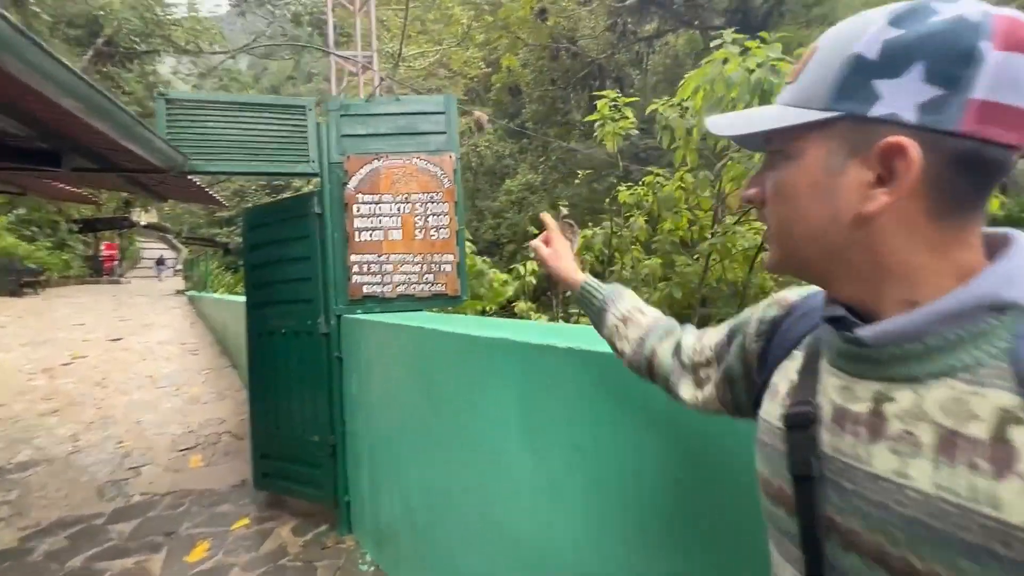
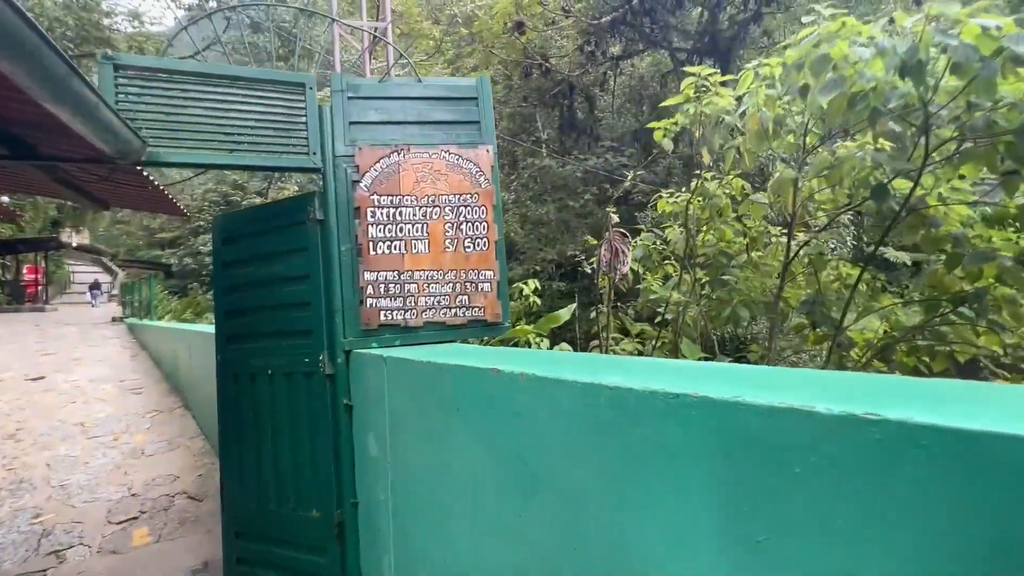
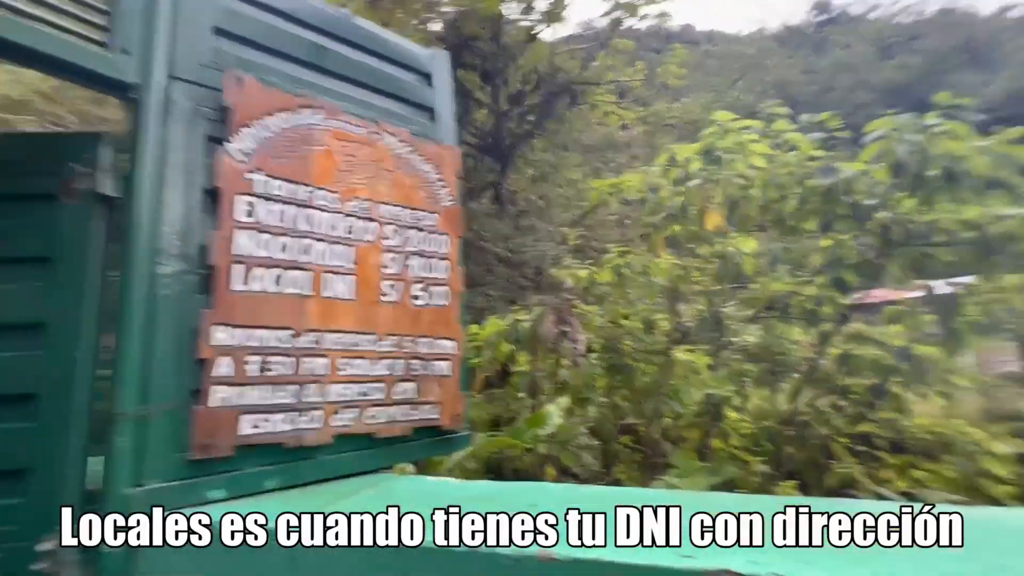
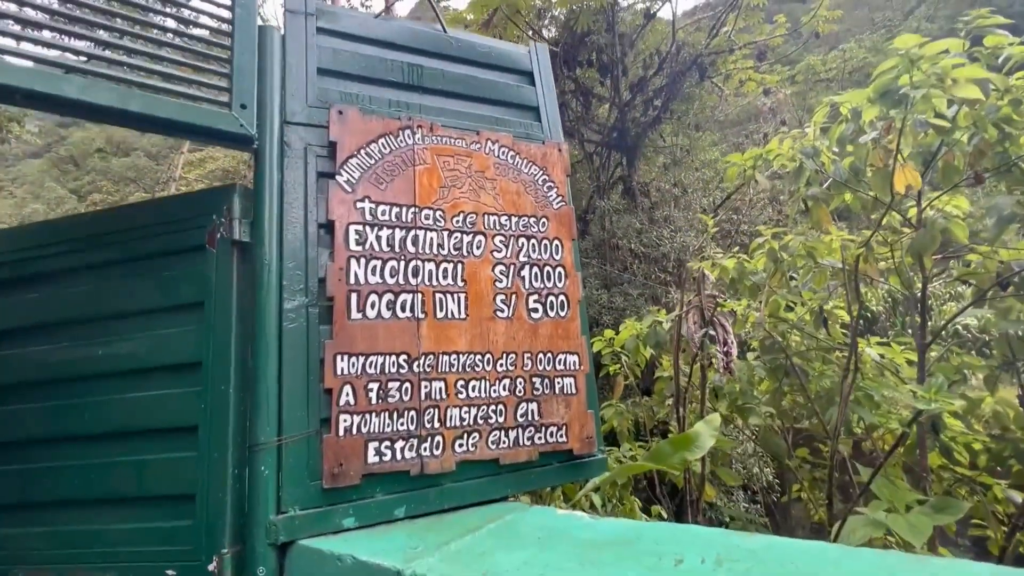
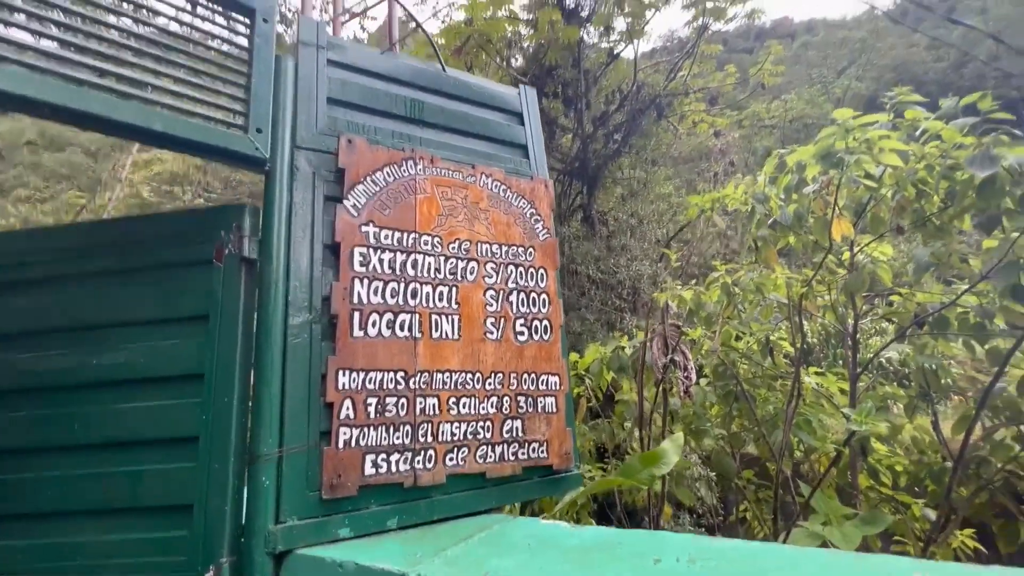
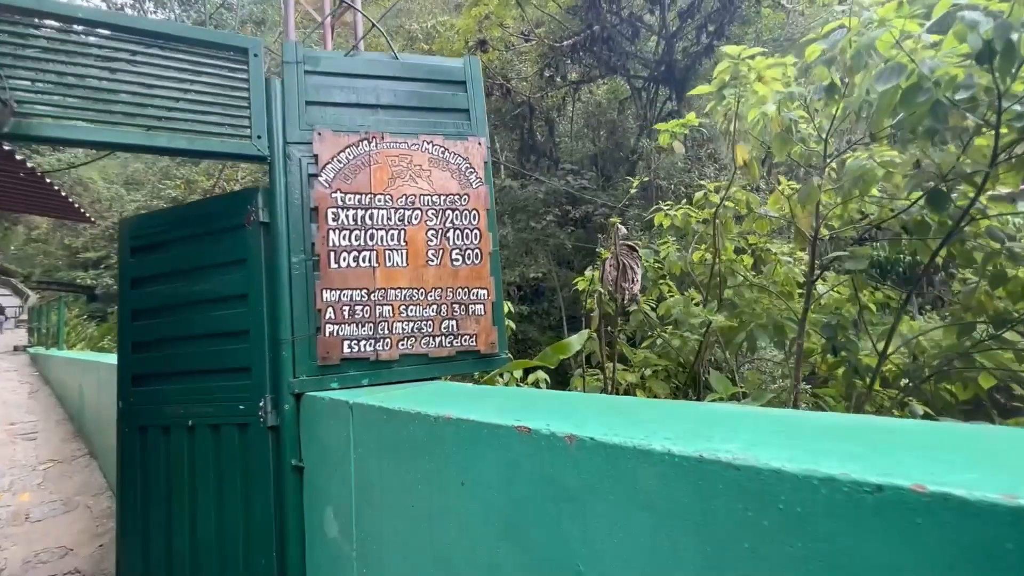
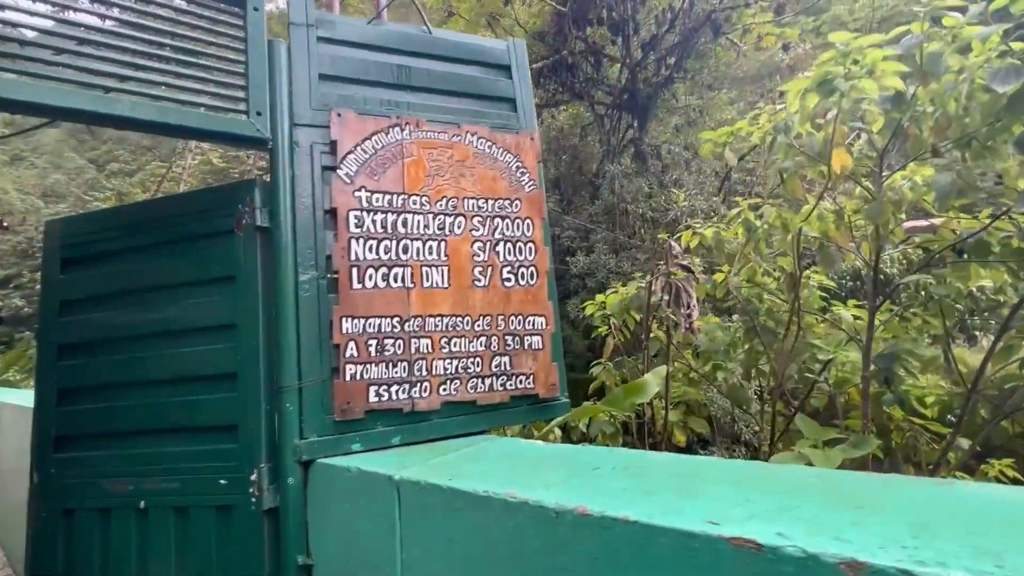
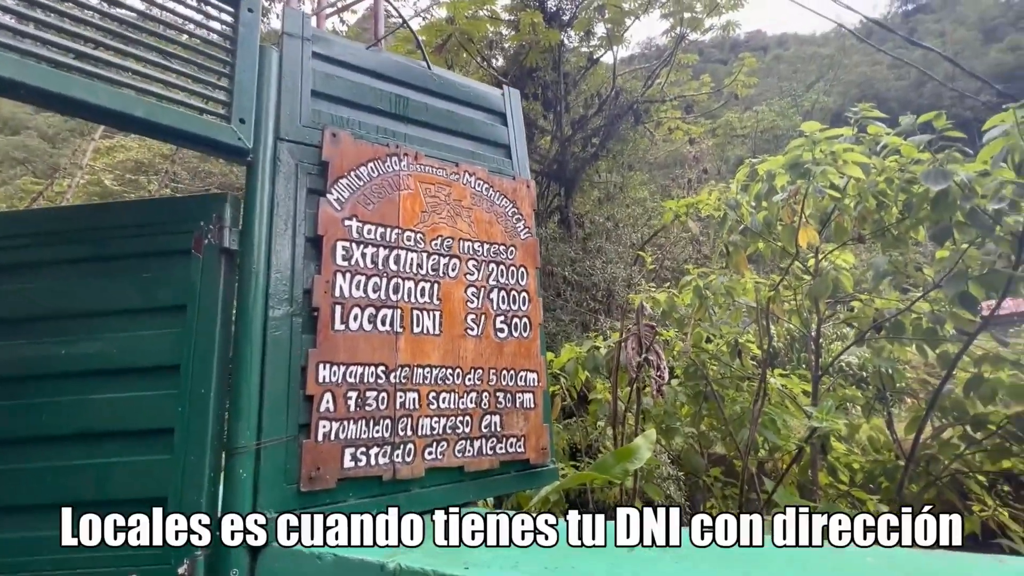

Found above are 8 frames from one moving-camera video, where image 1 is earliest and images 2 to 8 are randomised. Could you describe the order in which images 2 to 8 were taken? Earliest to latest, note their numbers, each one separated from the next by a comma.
2, 6, 7, 4, 5, 8, 3
